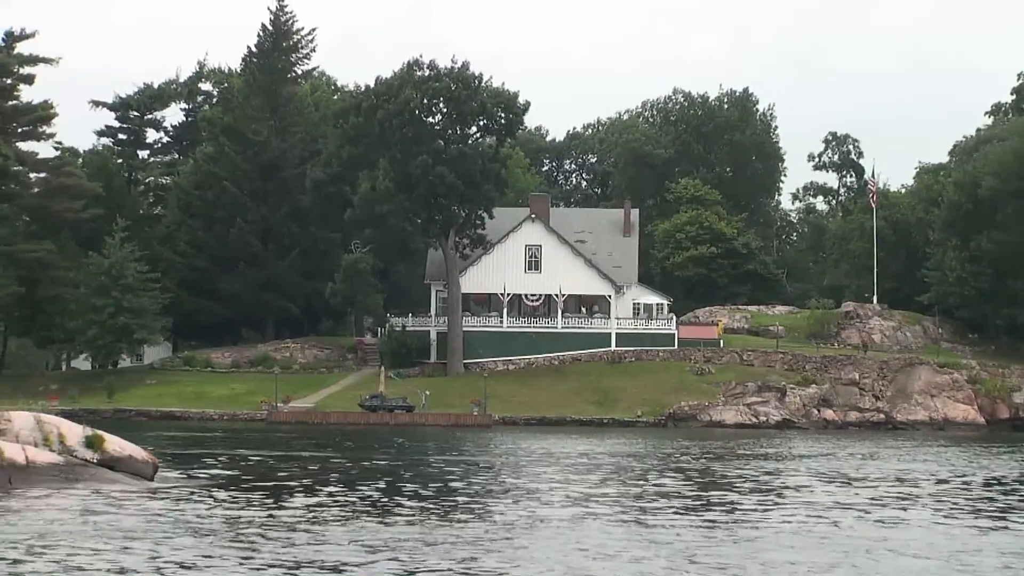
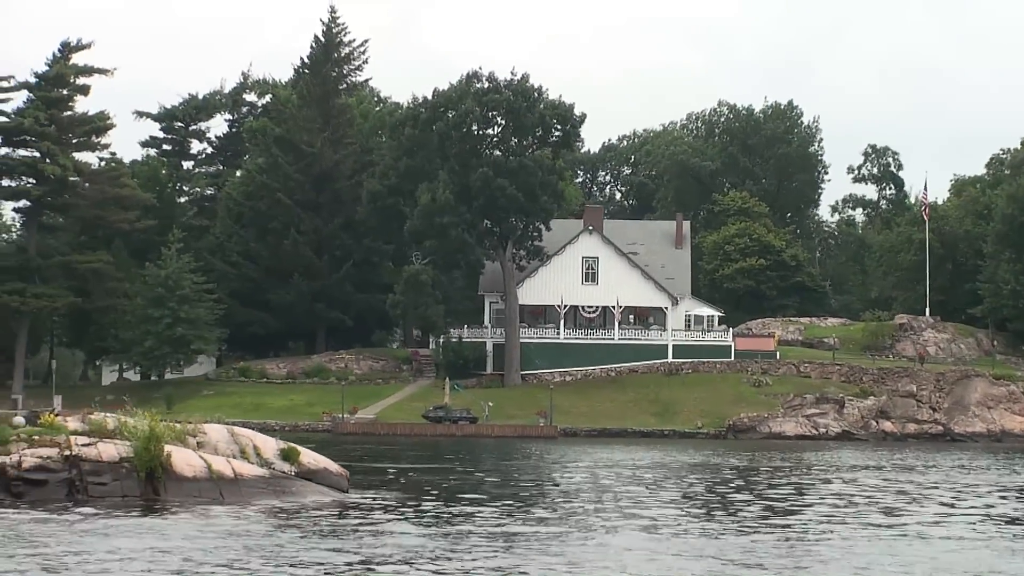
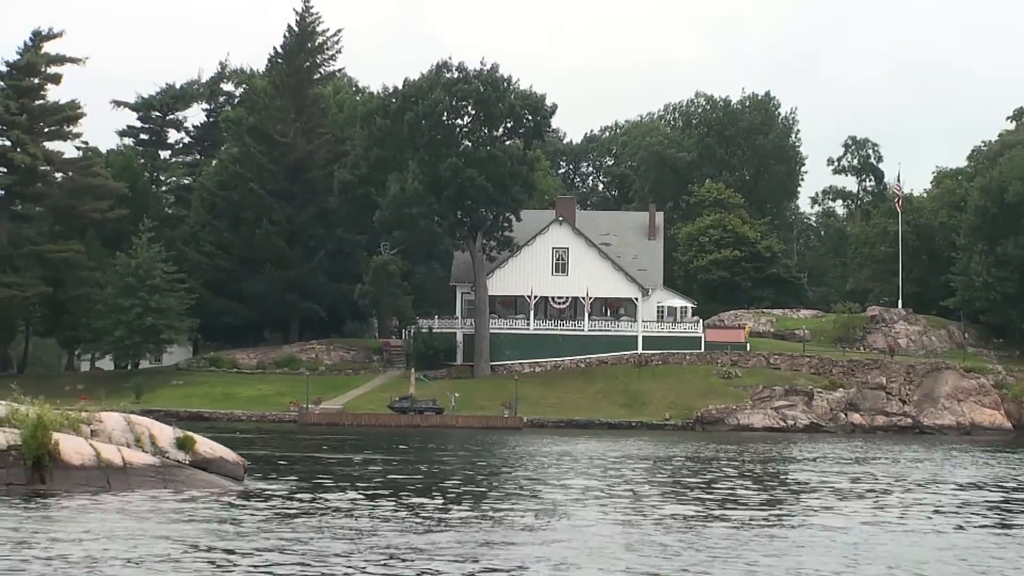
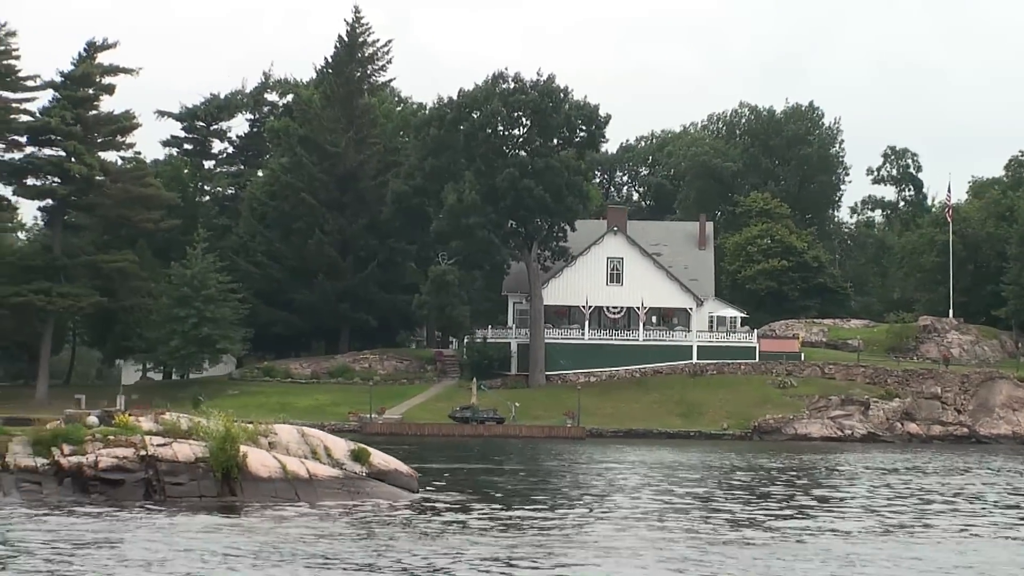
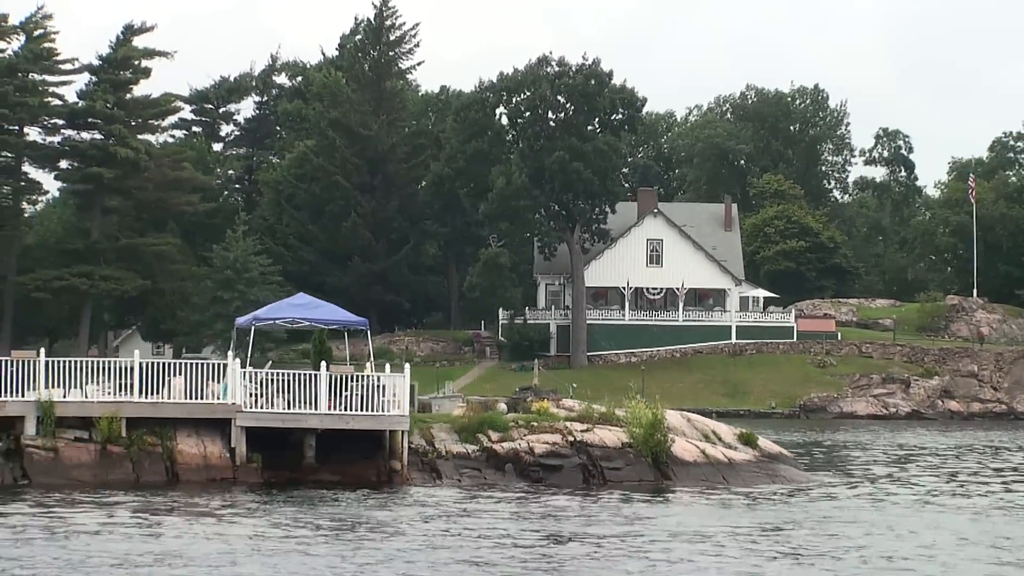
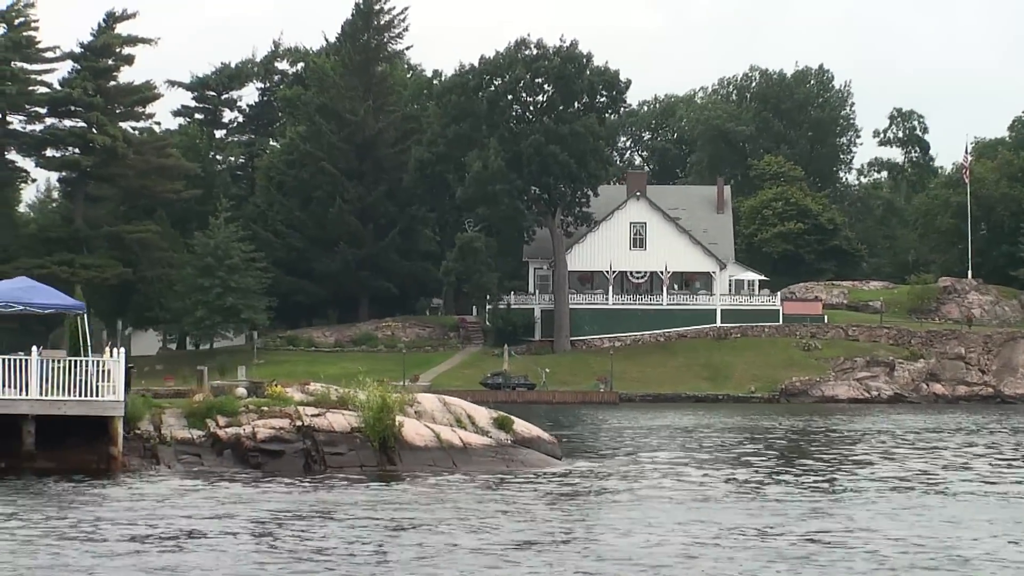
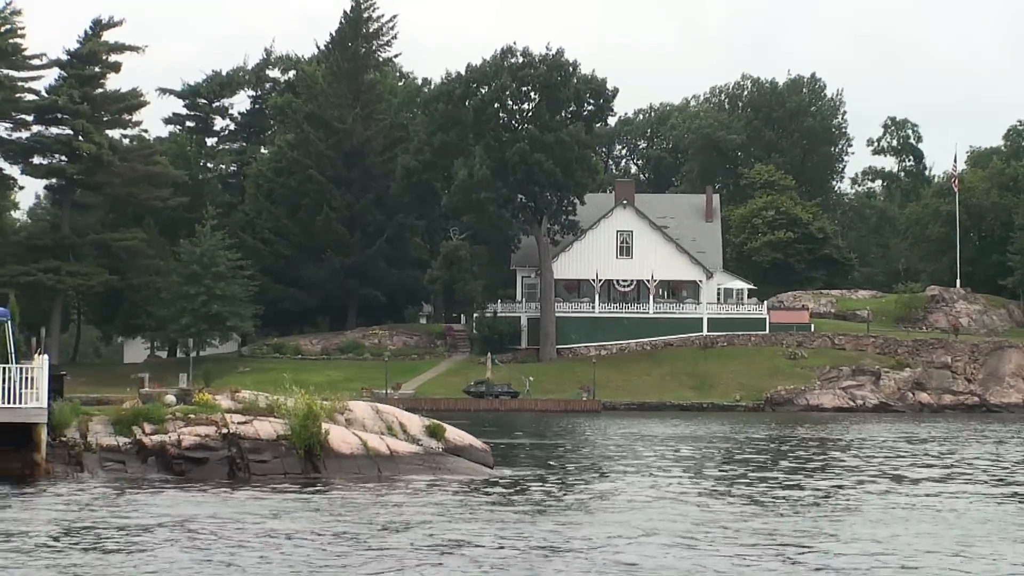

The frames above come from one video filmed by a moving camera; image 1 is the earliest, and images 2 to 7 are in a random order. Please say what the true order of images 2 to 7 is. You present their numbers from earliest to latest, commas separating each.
3, 2, 4, 7, 6, 5
